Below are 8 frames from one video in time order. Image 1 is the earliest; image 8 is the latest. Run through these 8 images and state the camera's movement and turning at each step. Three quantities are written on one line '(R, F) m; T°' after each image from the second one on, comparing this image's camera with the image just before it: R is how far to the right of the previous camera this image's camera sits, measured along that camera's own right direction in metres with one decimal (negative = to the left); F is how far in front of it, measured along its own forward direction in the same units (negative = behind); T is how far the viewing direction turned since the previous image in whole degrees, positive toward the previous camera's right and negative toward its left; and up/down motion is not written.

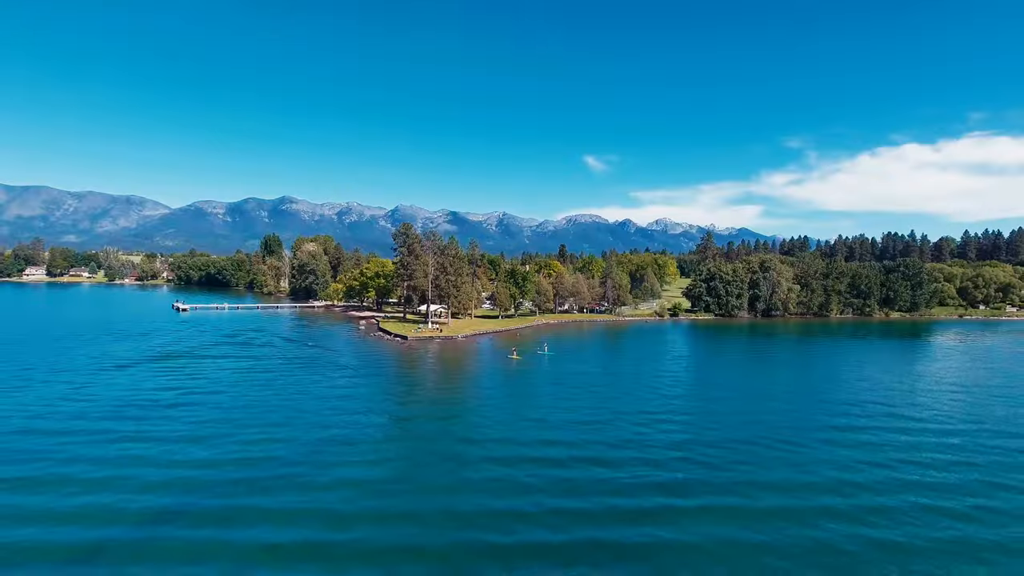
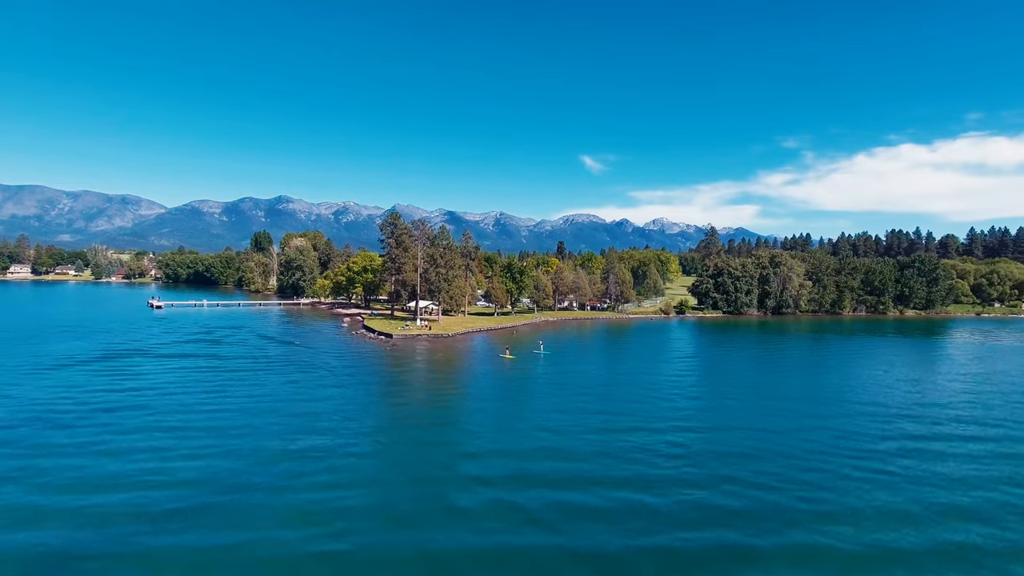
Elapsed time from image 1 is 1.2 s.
(+0.1, +6.9) m; 0°
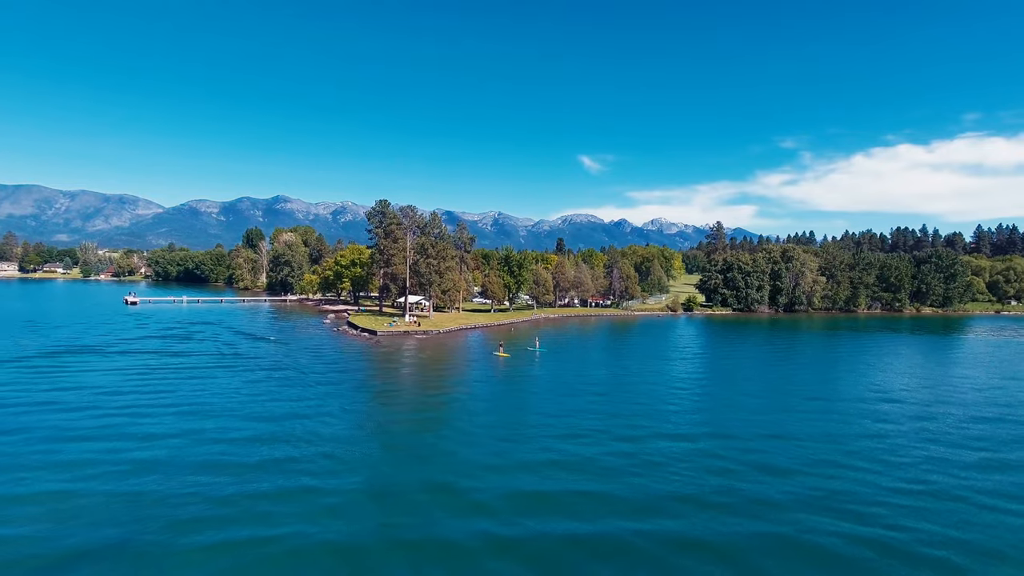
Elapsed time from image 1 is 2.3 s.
(+0.1, +6.4) m; 0°
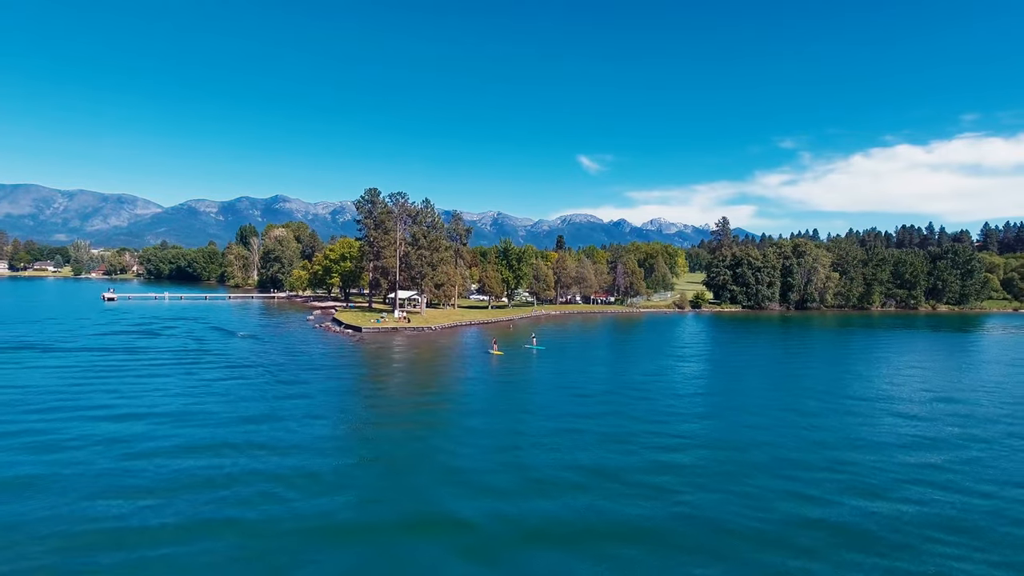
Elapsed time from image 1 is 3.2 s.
(+0.1, +5.3) m; 0°
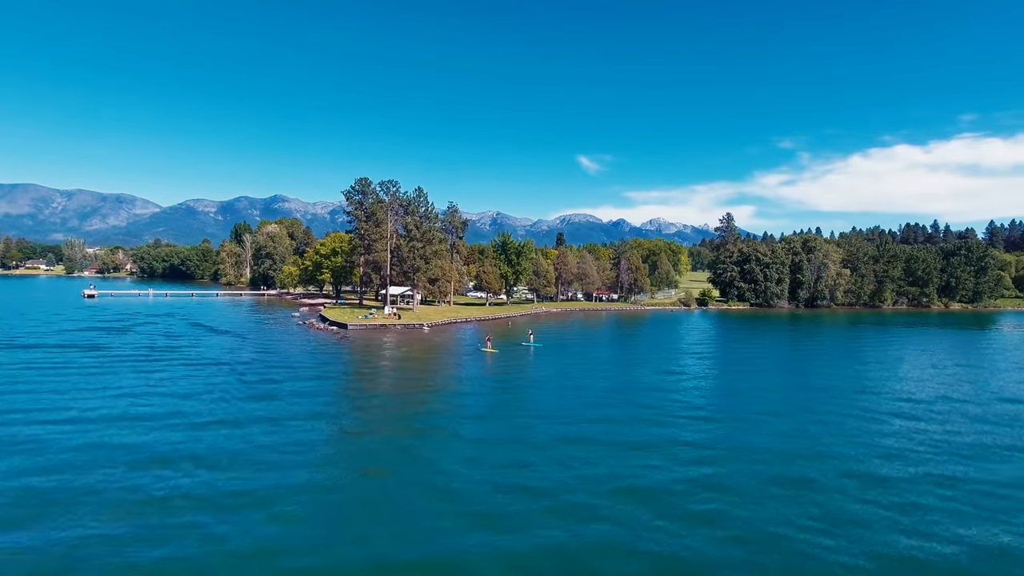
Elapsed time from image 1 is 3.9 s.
(0.0, +4.1) m; 0°
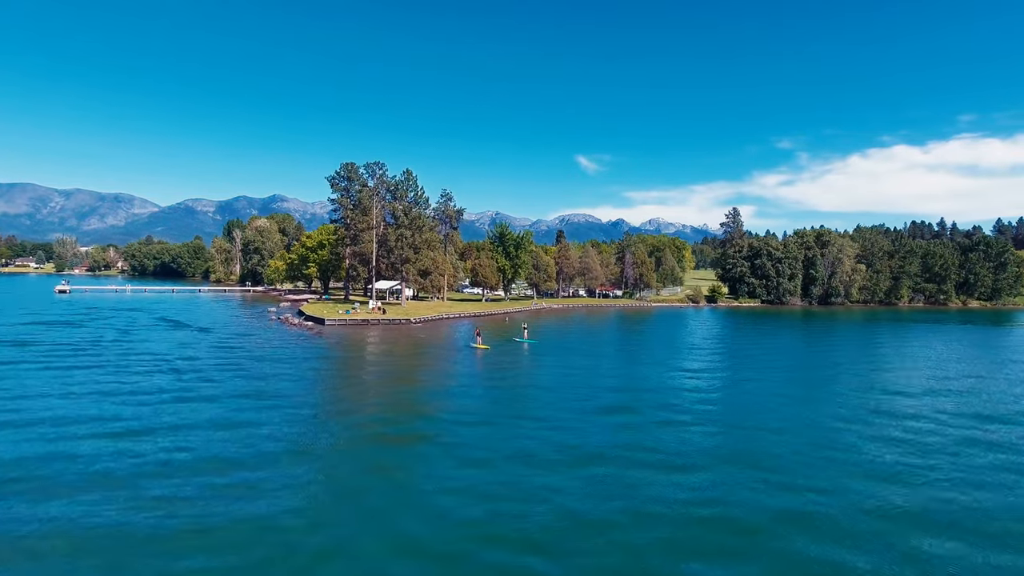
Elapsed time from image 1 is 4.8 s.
(+0.1, +5.3) m; 0°
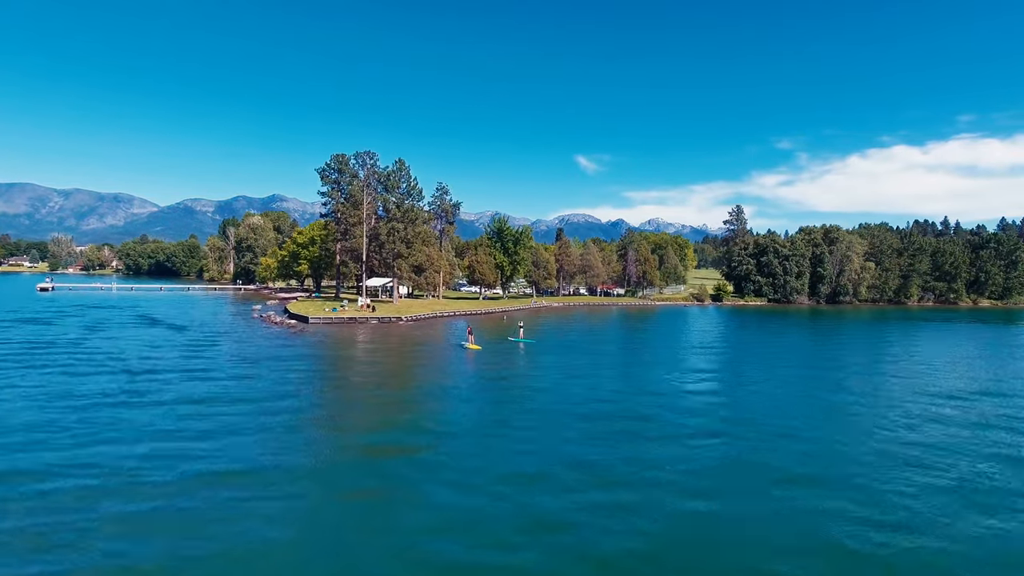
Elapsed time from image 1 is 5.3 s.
(+0.1, +3.0) m; 0°
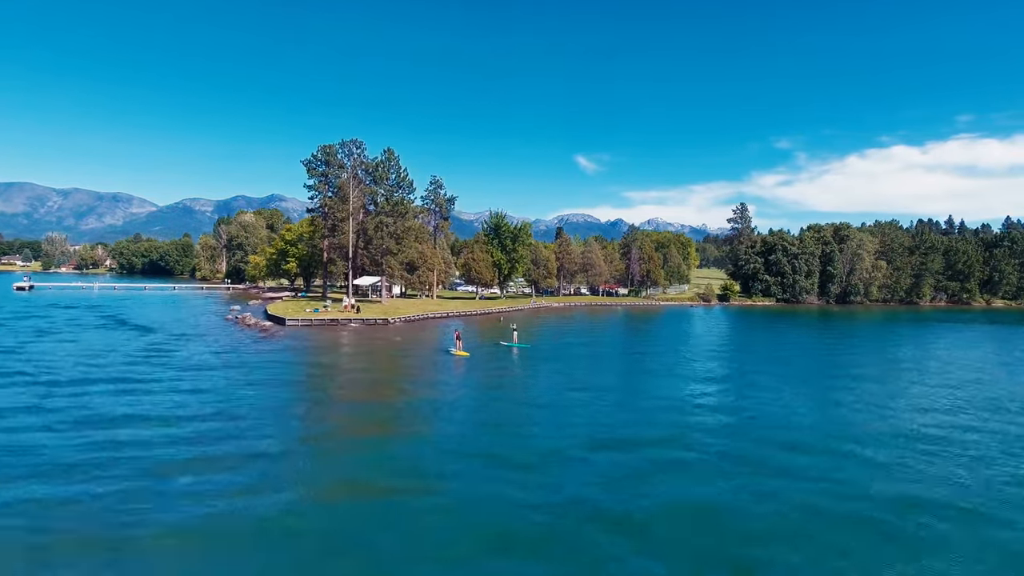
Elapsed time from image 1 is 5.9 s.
(+0.1, +3.6) m; 0°
